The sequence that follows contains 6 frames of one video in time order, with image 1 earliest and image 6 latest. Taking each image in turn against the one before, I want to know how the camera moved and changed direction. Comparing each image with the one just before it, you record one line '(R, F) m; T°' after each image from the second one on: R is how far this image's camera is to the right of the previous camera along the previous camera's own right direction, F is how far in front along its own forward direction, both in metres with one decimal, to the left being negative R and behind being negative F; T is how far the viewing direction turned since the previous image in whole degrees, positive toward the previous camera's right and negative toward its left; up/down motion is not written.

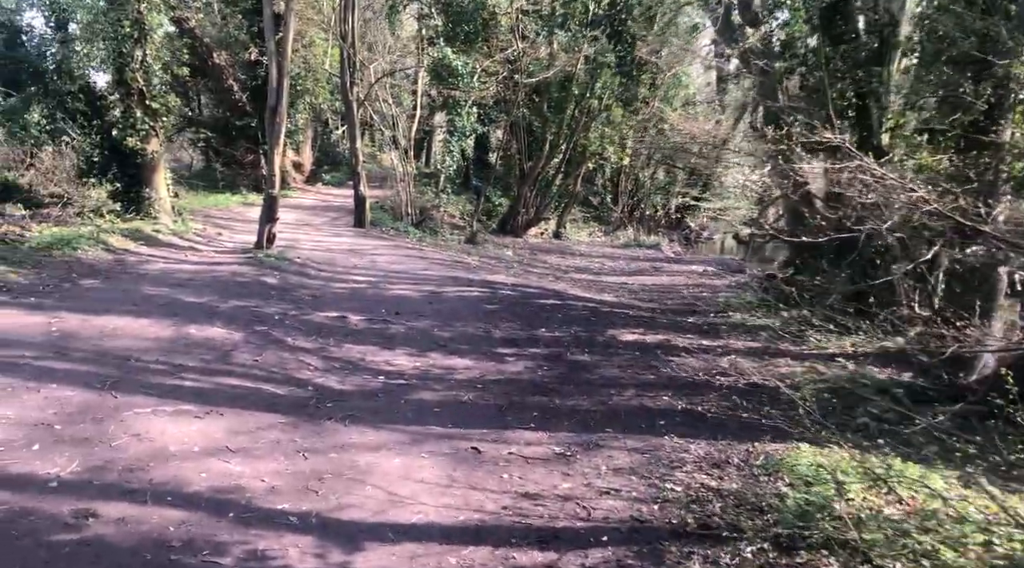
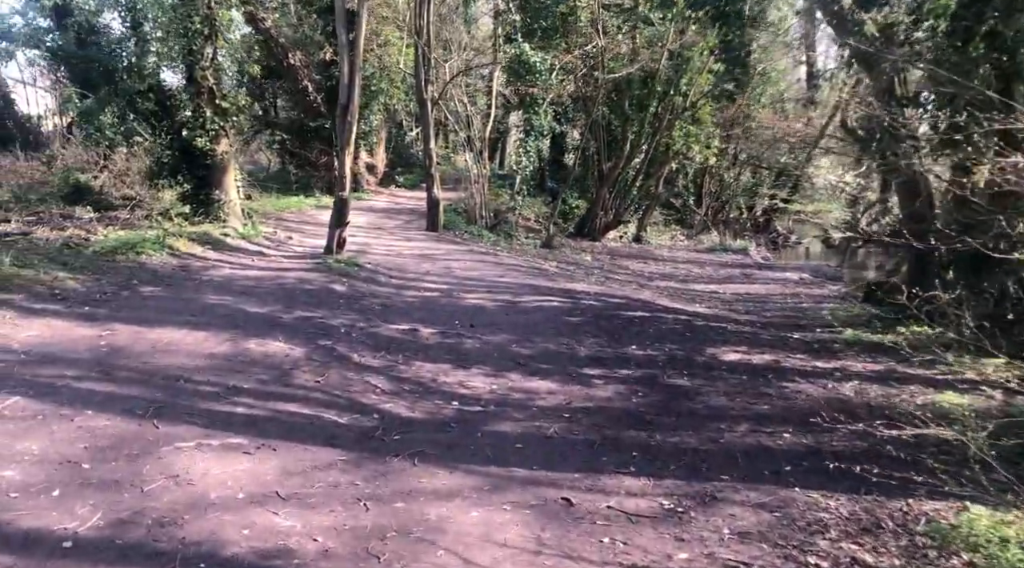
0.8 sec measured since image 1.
(-0.2, +1.0) m; -5°
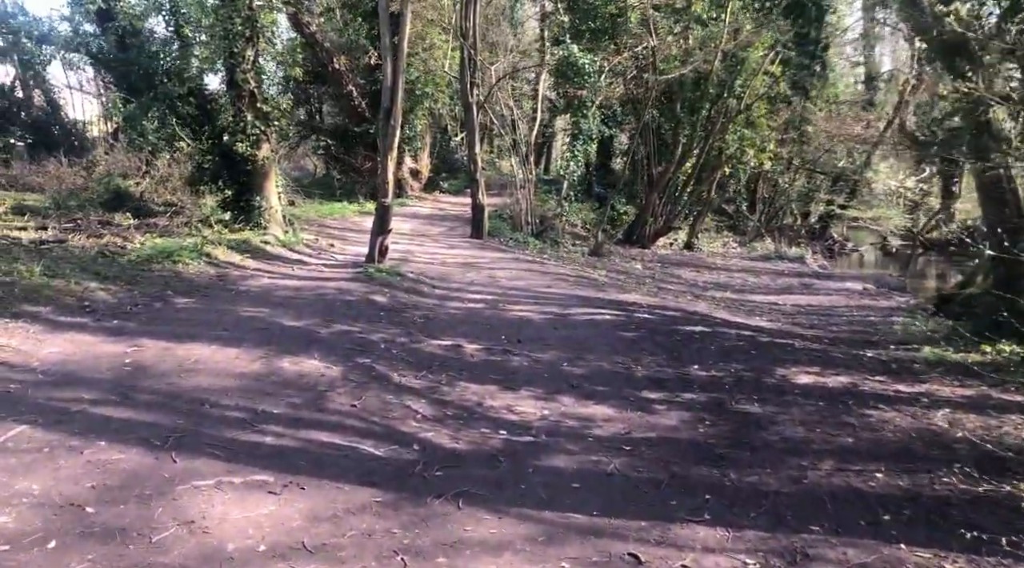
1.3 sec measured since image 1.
(-0.1, +0.6) m; -3°
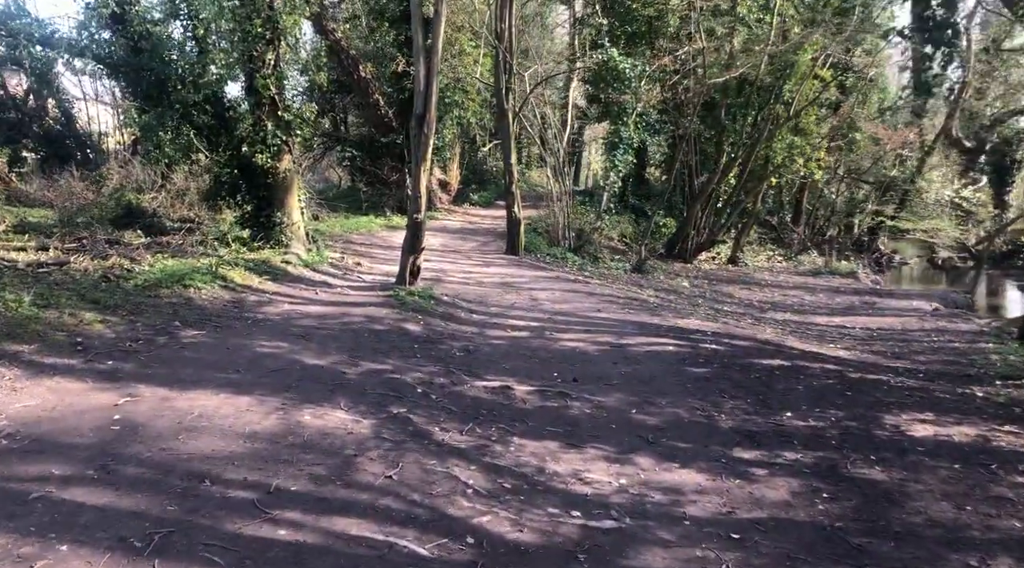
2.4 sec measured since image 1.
(-0.3, +1.2) m; -2°
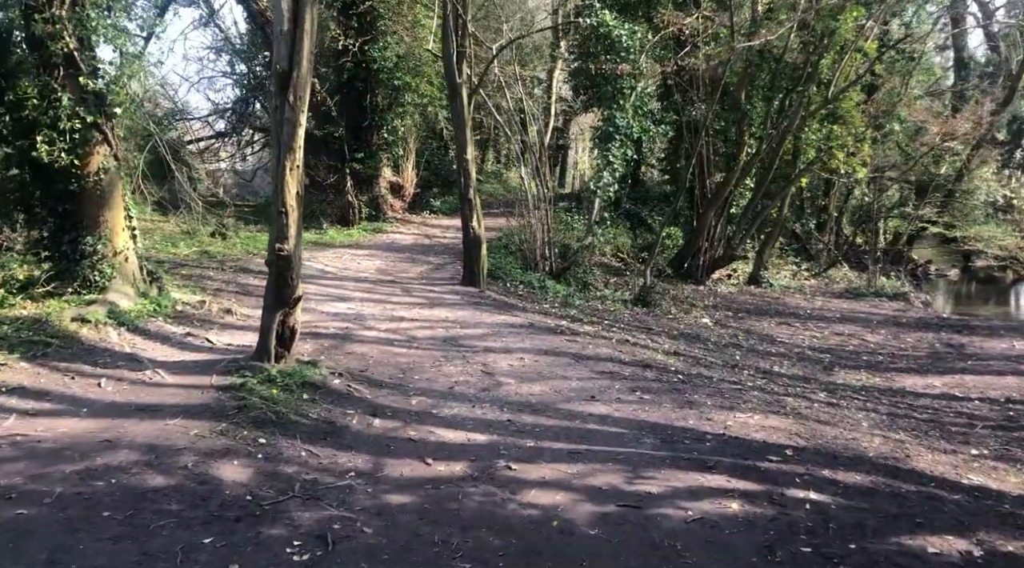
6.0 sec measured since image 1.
(+0.5, +4.7) m; +1°
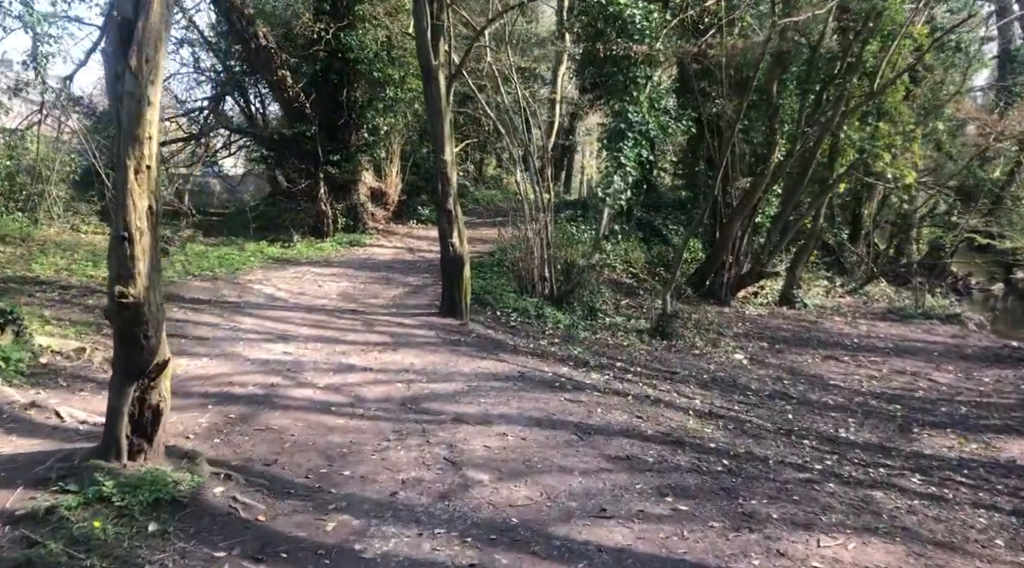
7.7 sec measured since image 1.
(+0.2, +2.4) m; -1°
